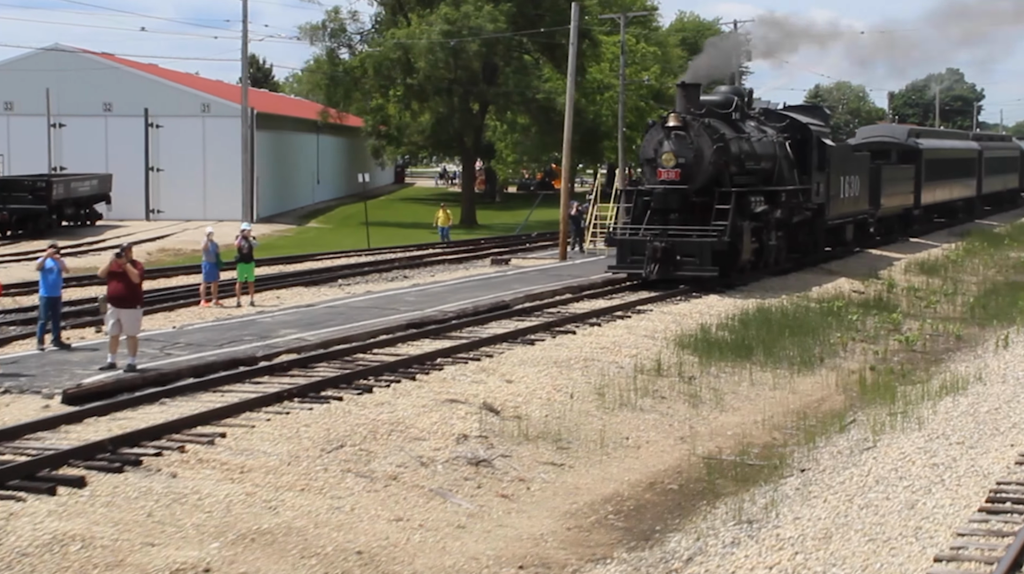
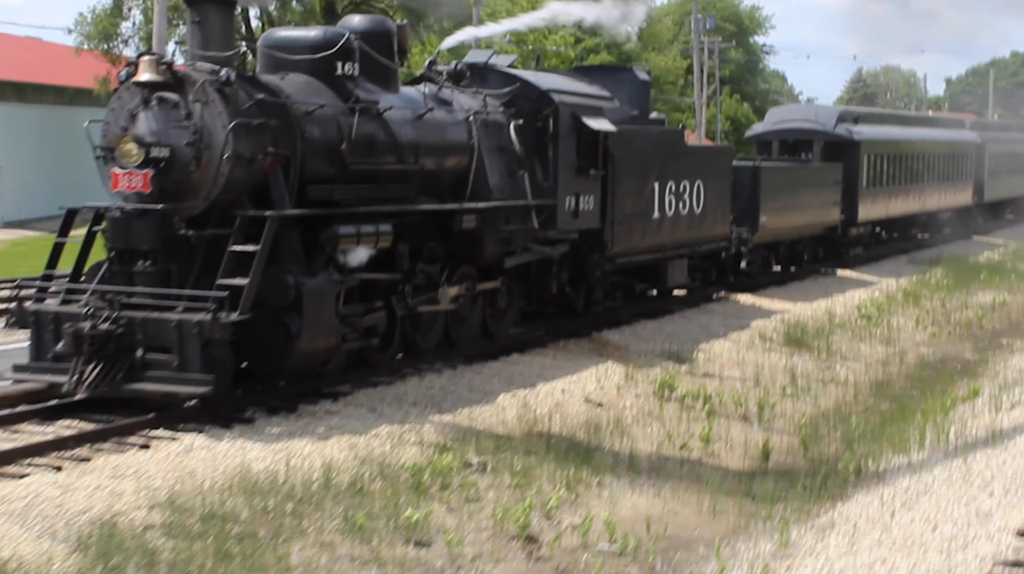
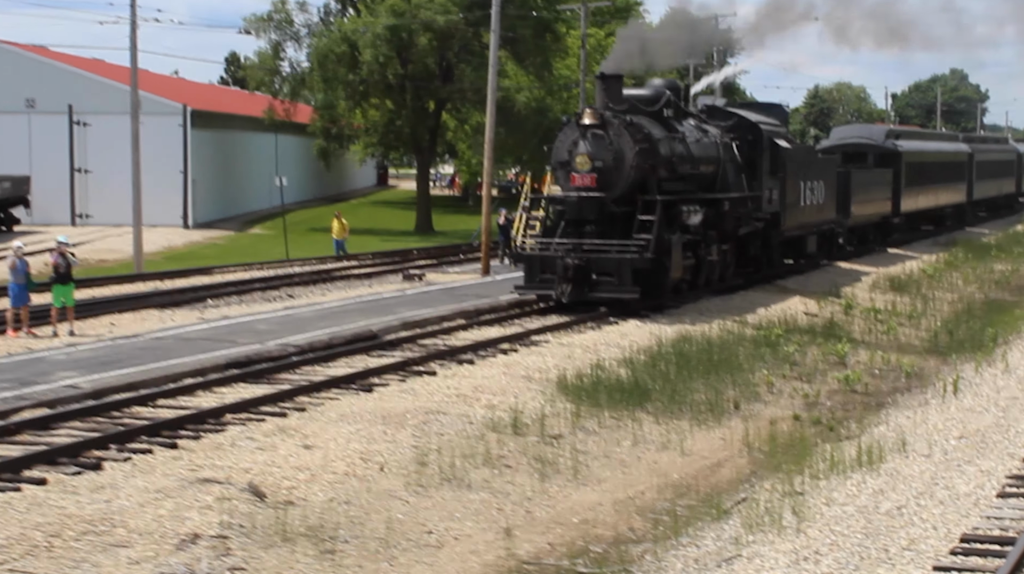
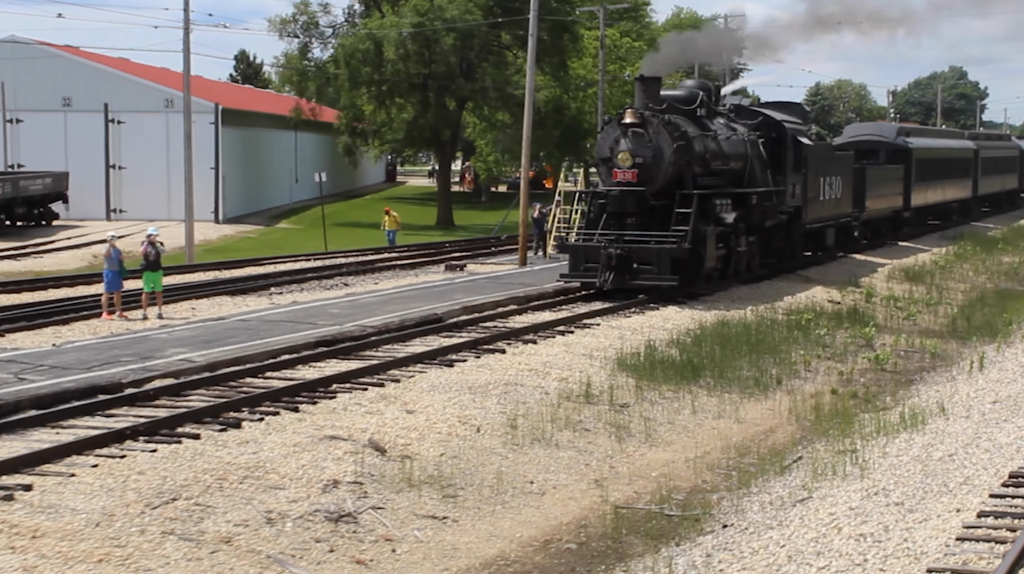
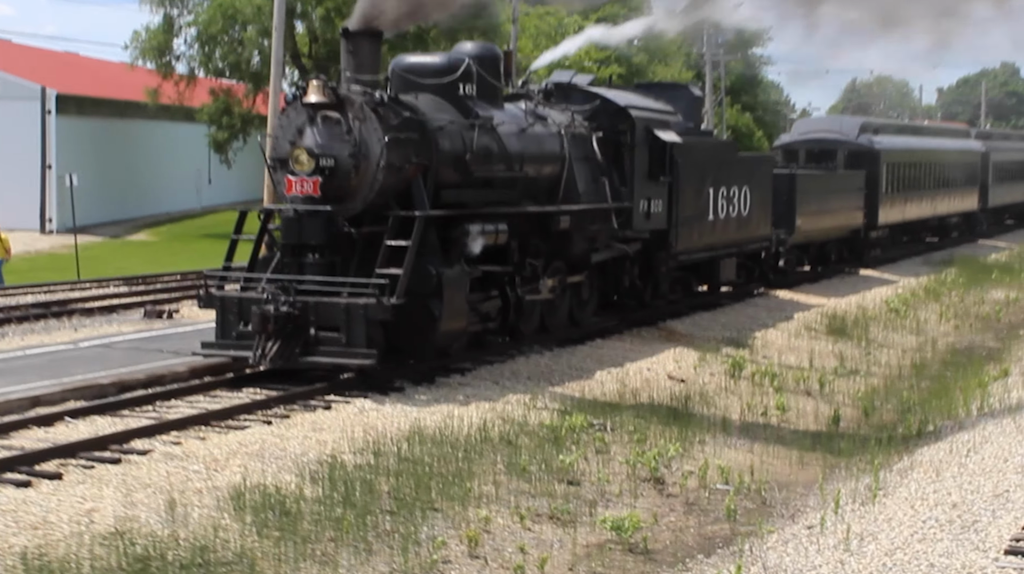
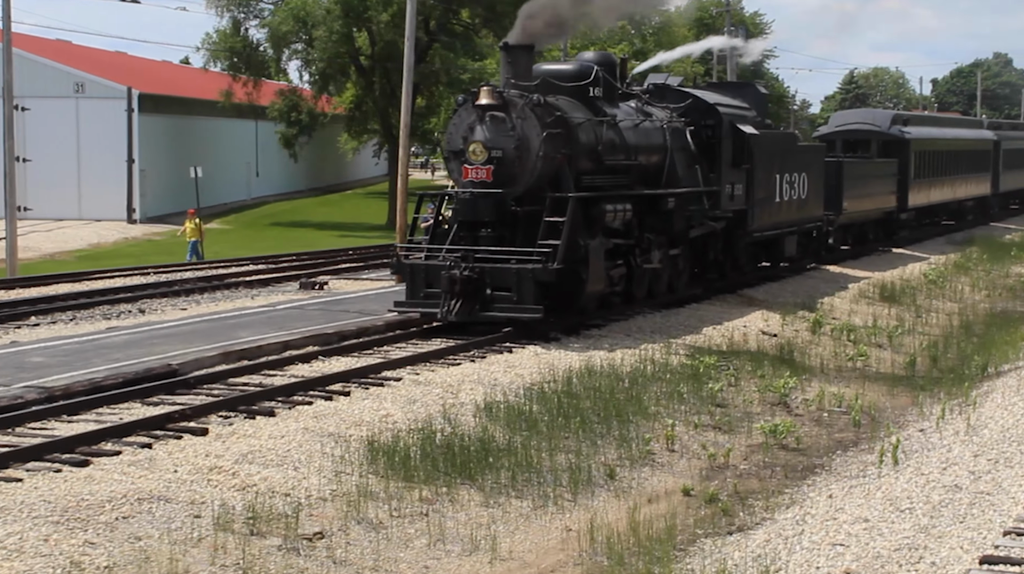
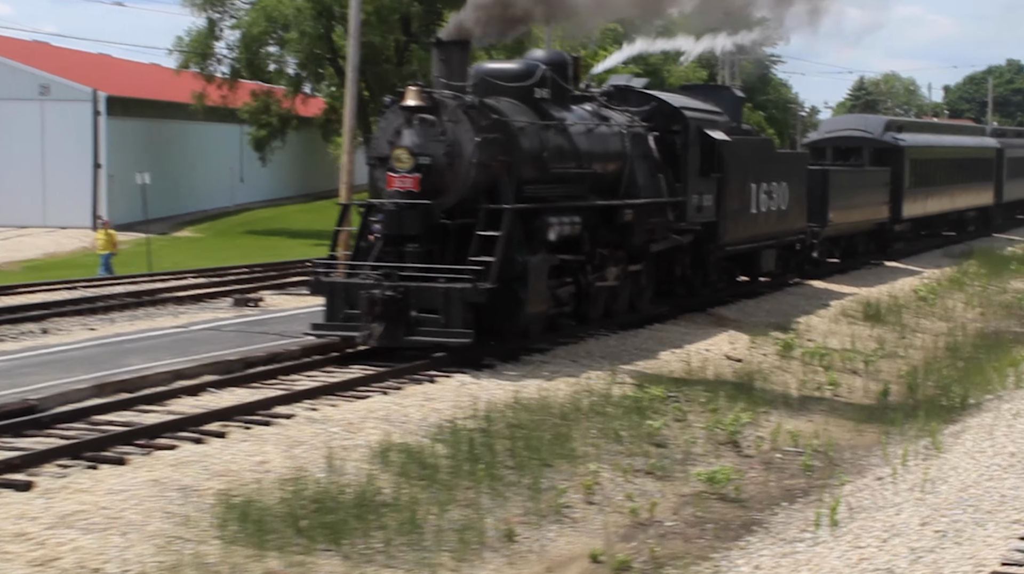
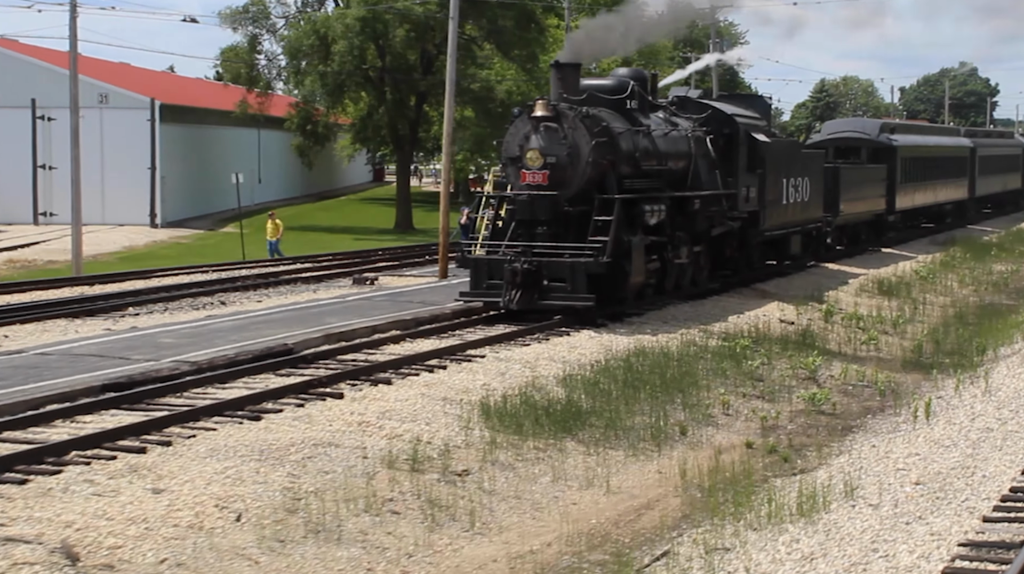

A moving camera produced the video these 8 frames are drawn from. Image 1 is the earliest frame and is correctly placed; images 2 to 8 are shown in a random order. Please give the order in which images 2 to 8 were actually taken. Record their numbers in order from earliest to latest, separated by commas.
4, 3, 8, 6, 7, 5, 2
